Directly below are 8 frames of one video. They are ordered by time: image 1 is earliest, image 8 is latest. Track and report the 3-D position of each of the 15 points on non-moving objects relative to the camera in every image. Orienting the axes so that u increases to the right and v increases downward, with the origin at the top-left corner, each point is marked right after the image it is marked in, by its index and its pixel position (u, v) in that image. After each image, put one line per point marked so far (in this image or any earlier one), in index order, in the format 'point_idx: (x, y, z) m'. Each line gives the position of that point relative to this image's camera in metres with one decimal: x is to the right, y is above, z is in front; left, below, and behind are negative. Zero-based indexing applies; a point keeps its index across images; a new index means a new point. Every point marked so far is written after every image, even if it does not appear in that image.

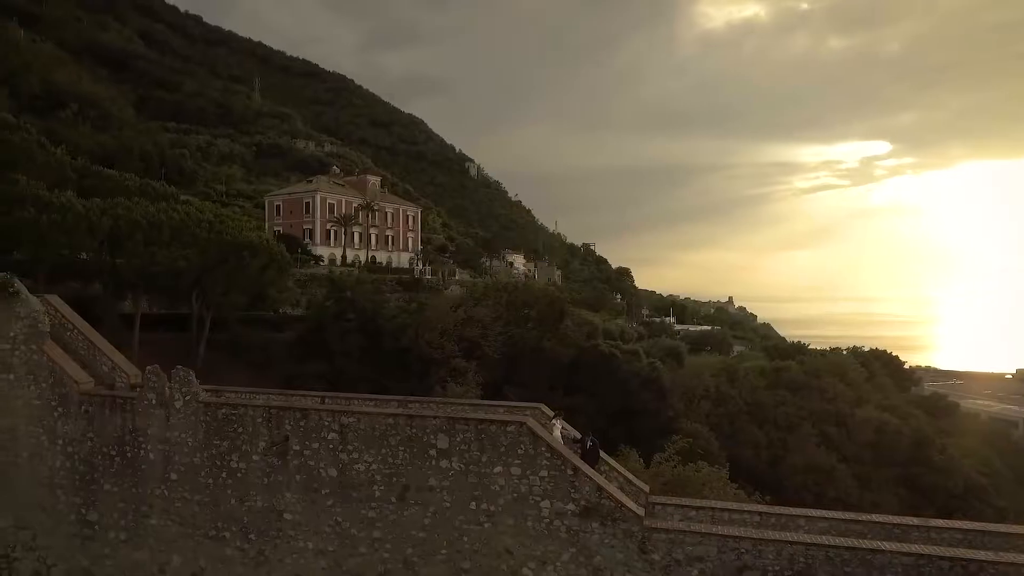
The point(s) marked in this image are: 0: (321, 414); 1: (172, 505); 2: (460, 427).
0: (-2.3, -1.5, +7.7) m
1: (-4.5, -2.9, +8.3) m
2: (-0.6, -1.6, +7.3) m
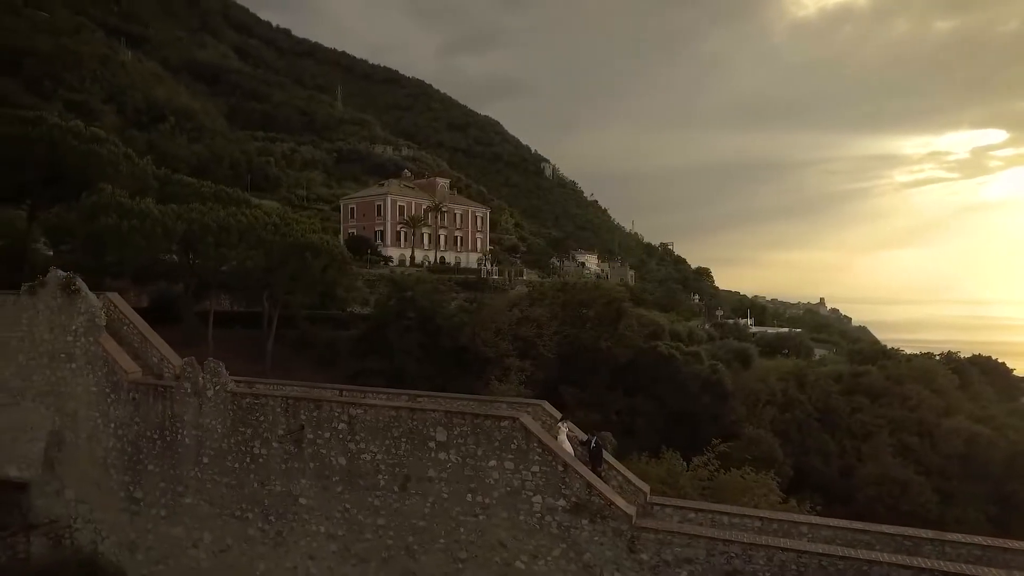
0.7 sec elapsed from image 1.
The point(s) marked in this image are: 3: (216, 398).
0: (-2.3, -1.5, +8.1) m
1: (-4.4, -2.8, +9.0) m
2: (-0.6, -1.6, +7.5) m
3: (-4.1, -1.6, +8.8) m
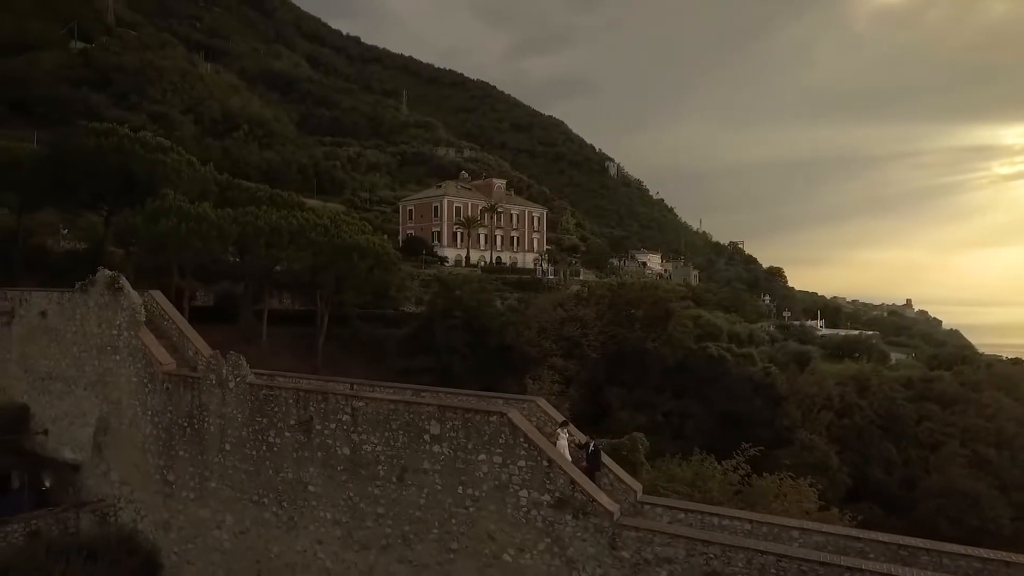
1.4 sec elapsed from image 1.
0: (-2.3, -1.5, +8.5) m
1: (-4.4, -2.8, +9.6) m
2: (-0.7, -1.6, +7.8) m
3: (-4.1, -1.5, +9.4) m
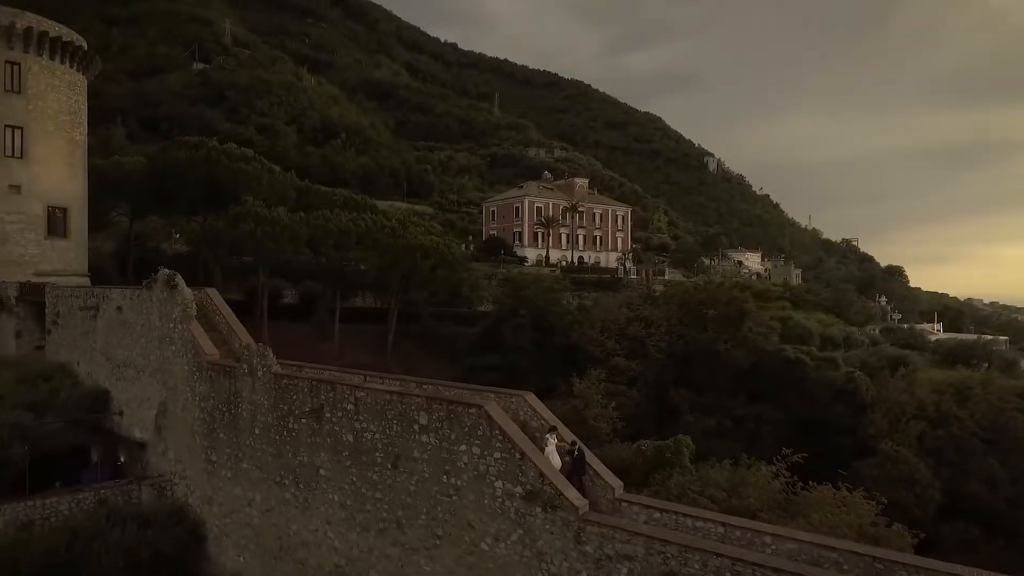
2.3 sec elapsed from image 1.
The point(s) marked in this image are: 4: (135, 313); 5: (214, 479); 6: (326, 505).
0: (-2.4, -1.4, +9.0) m
1: (-4.3, -2.8, +10.4) m
2: (-1.0, -1.5, +8.1) m
3: (-4.0, -1.5, +10.2) m
4: (-7.7, -0.5, +12.8) m
5: (-5.3, -3.4, +11.1) m
6: (-2.8, -3.3, +9.4) m
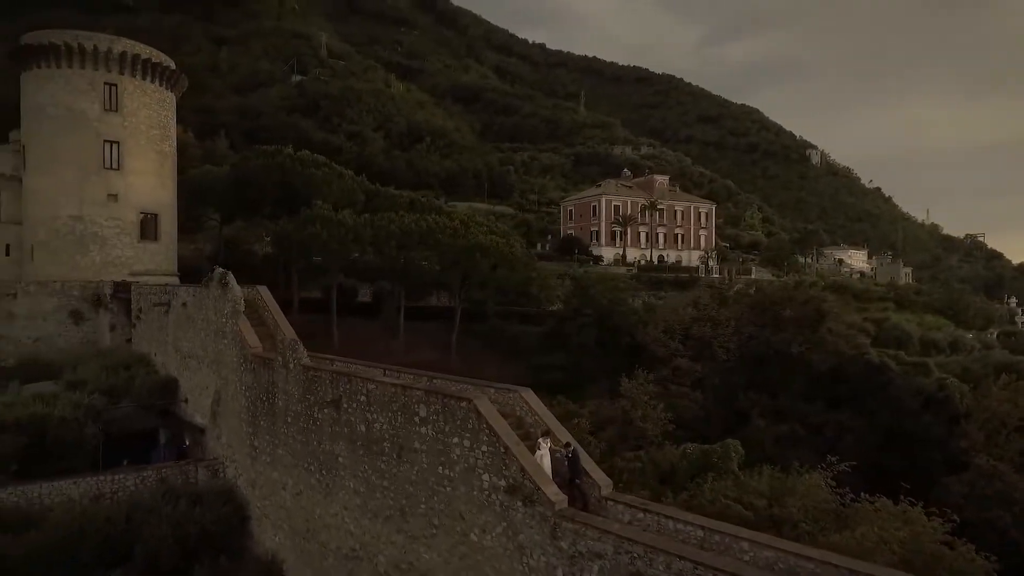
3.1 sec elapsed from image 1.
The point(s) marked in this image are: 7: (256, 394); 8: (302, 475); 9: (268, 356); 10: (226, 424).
0: (-2.3, -1.4, +9.5) m
1: (-4.0, -2.7, +11.1) m
2: (-1.0, -1.5, +8.3) m
3: (-3.8, -1.4, +10.9) m
4: (-7.1, -0.4, +14.0) m
5: (-4.9, -3.4, +11.9) m
6: (-2.7, -3.2, +9.9) m
7: (-4.9, -2.0, +12.0) m
8: (-3.6, -3.2, +10.8) m
9: (-4.6, -1.3, +11.8) m
10: (-5.9, -2.8, +12.9) m
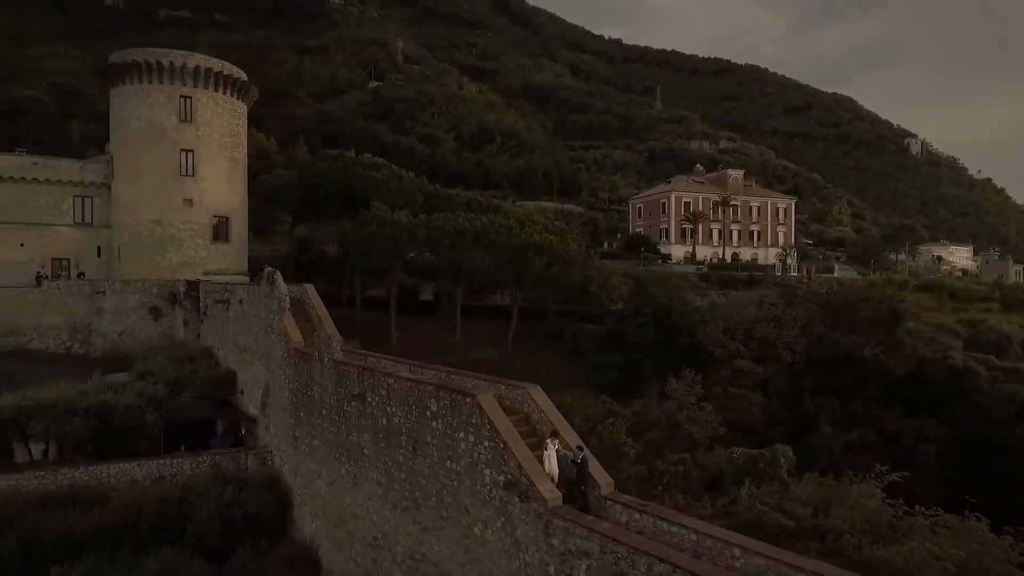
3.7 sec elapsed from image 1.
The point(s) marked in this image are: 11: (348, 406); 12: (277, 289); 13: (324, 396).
0: (-2.1, -1.4, +9.8) m
1: (-3.5, -2.7, +11.6) m
2: (-0.9, -1.5, +8.5) m
3: (-3.4, -1.4, +11.4) m
4: (-6.2, -0.4, +14.9) m
5: (-4.3, -3.3, +12.6) m
6: (-2.4, -3.2, +10.3) m
7: (-4.3, -2.0, +12.6) m
8: (-3.2, -3.2, +11.3) m
9: (-4.1, -1.3, +12.4) m
10: (-5.3, -2.8, +13.7) m
11: (-2.9, -2.0, +10.8) m
12: (-5.1, 0.0, +13.5) m
13: (-3.5, -2.0, +11.6) m
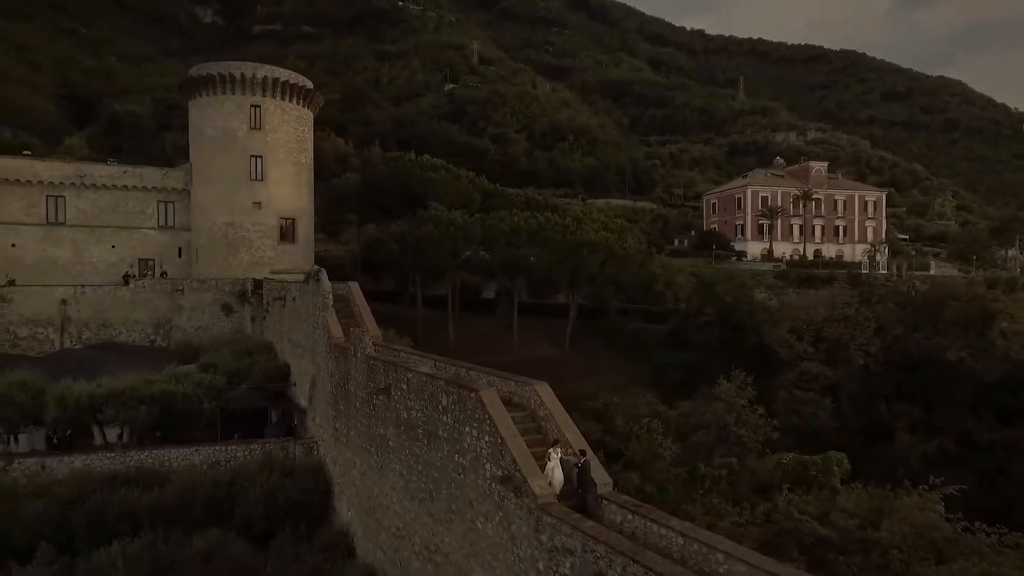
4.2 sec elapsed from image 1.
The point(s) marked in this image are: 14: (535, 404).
0: (-1.8, -1.3, +10.1) m
1: (-3.0, -2.6, +12.1) m
2: (-0.8, -1.4, +8.7) m
3: (-2.9, -1.3, +11.8) m
4: (-5.3, -0.3, +15.7) m
5: (-3.7, -3.3, +13.1) m
6: (-2.0, -3.1, +10.6) m
7: (-3.7, -1.9, +13.2) m
8: (-2.8, -3.1, +11.7) m
9: (-3.4, -1.2, +12.9) m
10: (-4.5, -2.7, +14.3) m
11: (-2.5, -2.0, +11.2) m
12: (-4.3, 0.0, +14.2) m
13: (-3.0, -2.0, +12.1) m
14: (+0.3, -1.6, +8.6) m
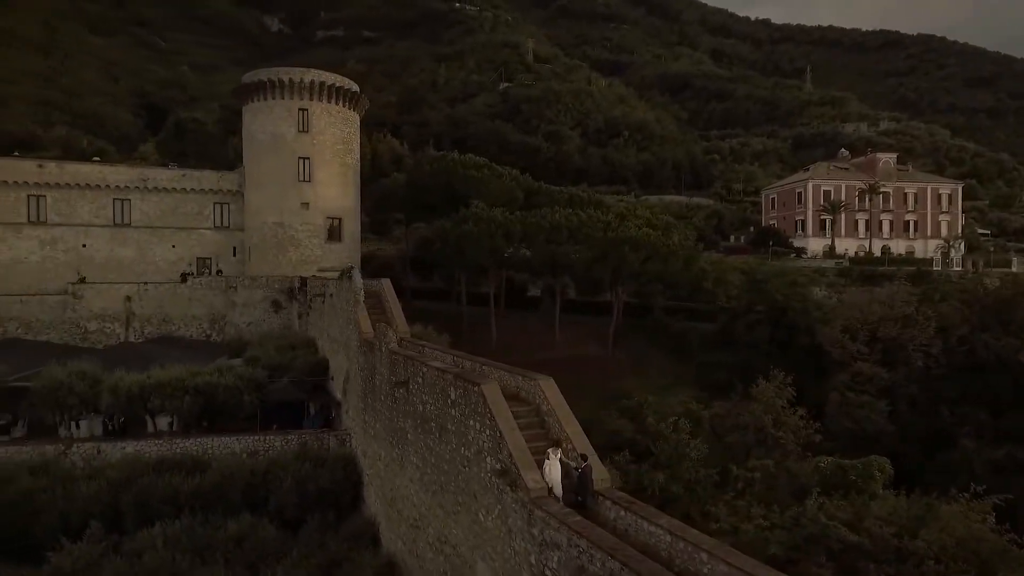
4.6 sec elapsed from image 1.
0: (-1.6, -1.2, +10.3) m
1: (-2.6, -2.5, +12.4) m
2: (-0.8, -1.4, +8.8) m
3: (-2.5, -1.3, +12.2) m
4: (-4.5, -0.3, +16.2) m
5: (-3.2, -3.2, +13.5) m
6: (-1.8, -3.1, +10.8) m
7: (-3.2, -1.9, +13.5) m
8: (-2.4, -3.1, +12.0) m
9: (-3.0, -1.1, +13.3) m
10: (-3.8, -2.7, +14.8) m
11: (-2.1, -1.9, +11.5) m
12: (-3.7, +0.1, +14.6) m
13: (-2.6, -1.9, +12.4) m
14: (+0.4, -1.5, +8.6) m
